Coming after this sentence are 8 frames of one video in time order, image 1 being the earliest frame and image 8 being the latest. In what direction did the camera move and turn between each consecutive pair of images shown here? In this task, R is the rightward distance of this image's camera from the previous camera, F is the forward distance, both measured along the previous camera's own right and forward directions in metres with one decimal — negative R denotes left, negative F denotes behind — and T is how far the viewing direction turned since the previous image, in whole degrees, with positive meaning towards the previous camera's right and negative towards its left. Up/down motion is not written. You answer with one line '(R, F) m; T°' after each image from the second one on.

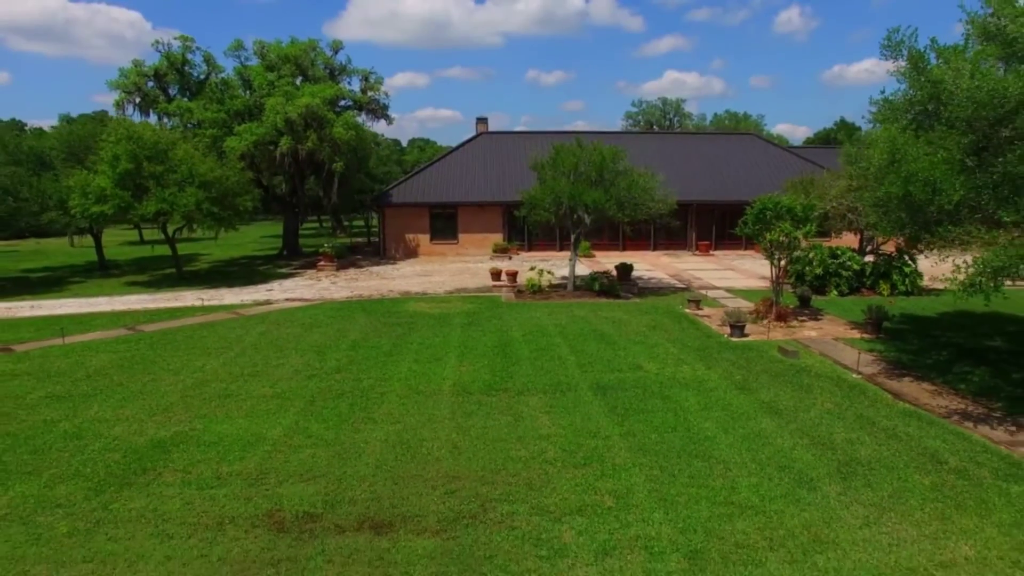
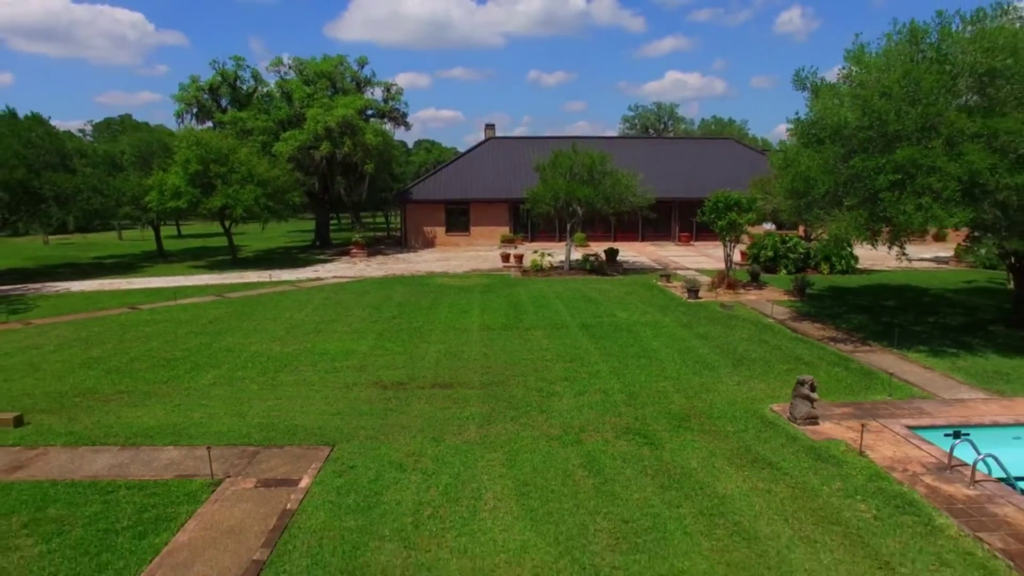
(-0.2, -4.6) m; 0°
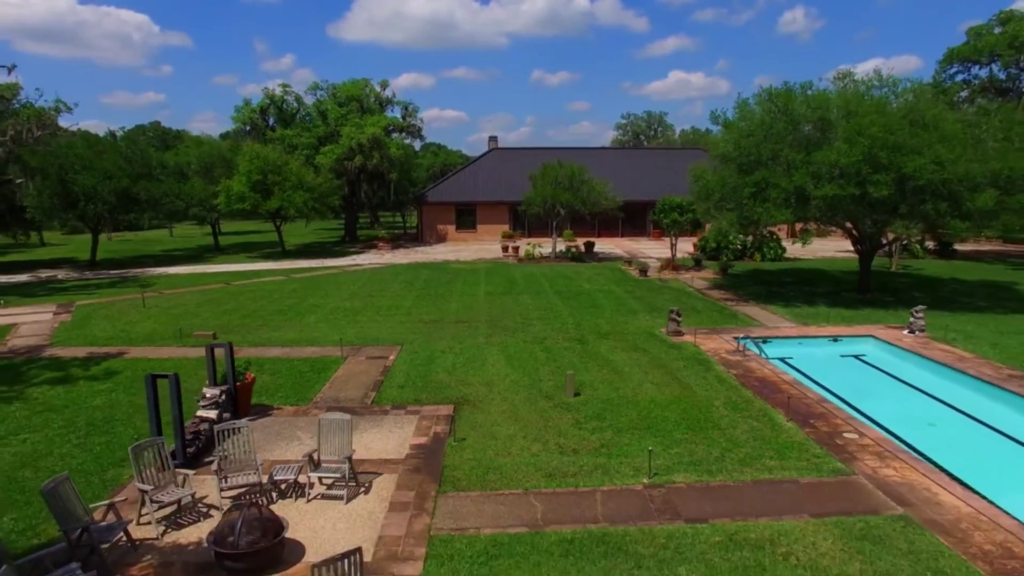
(+0.2, -6.7) m; 0°
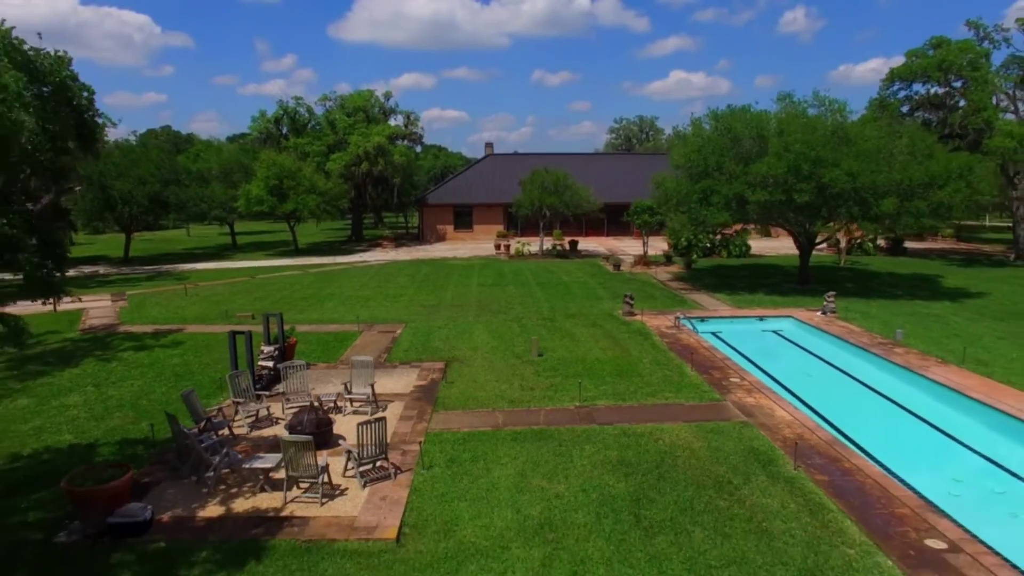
(+0.4, -3.6) m; 0°
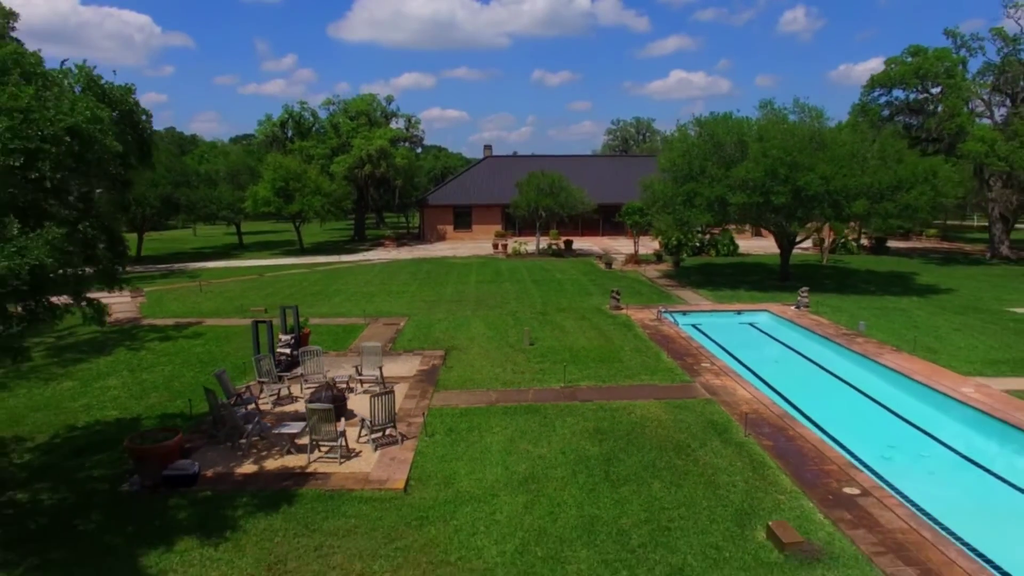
(+0.1, -1.5) m; 0°
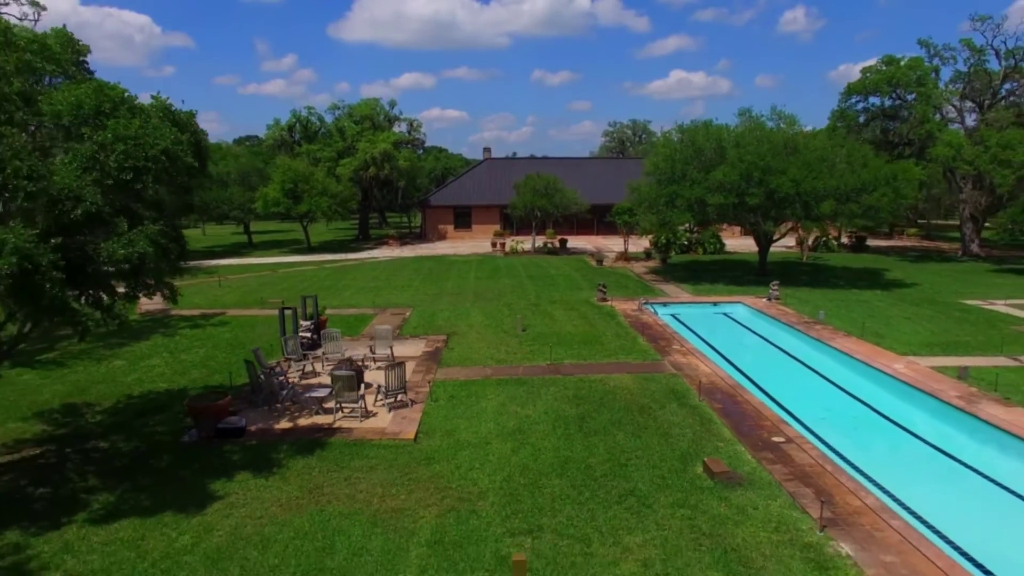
(+0.1, -2.0) m; 0°
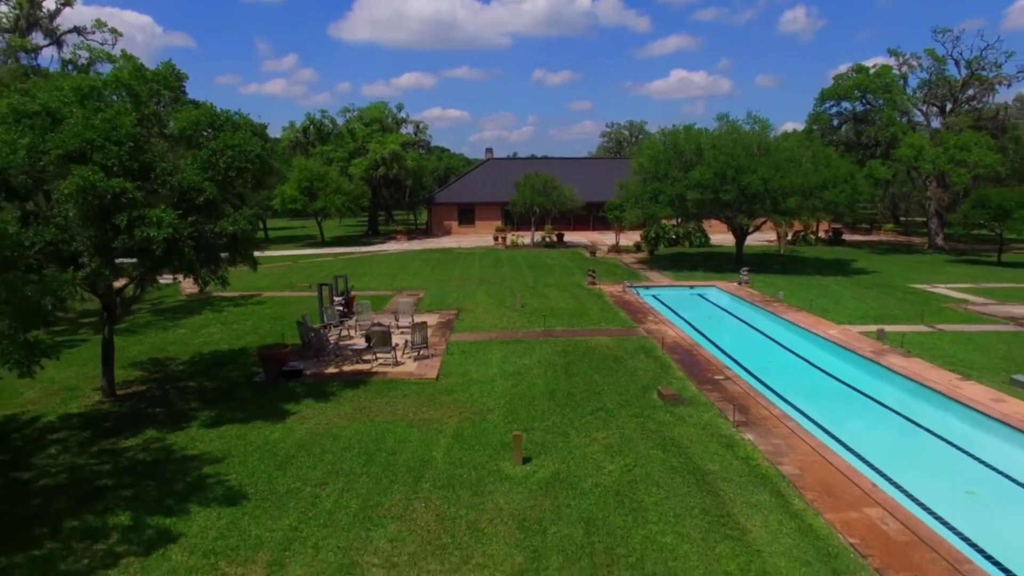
(0.0, -3.0) m; 0°
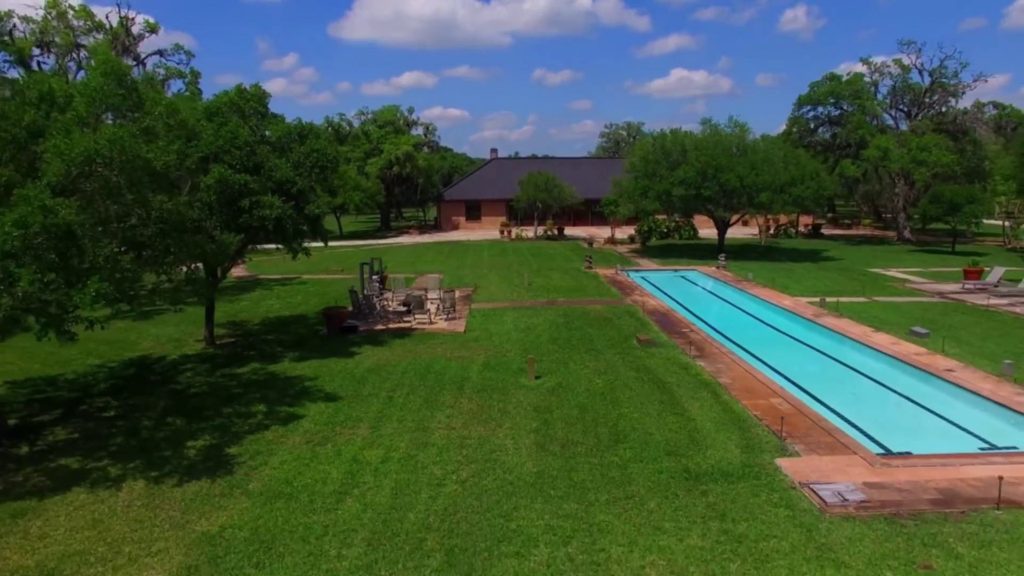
(-0.3, -3.7) m; 0°
